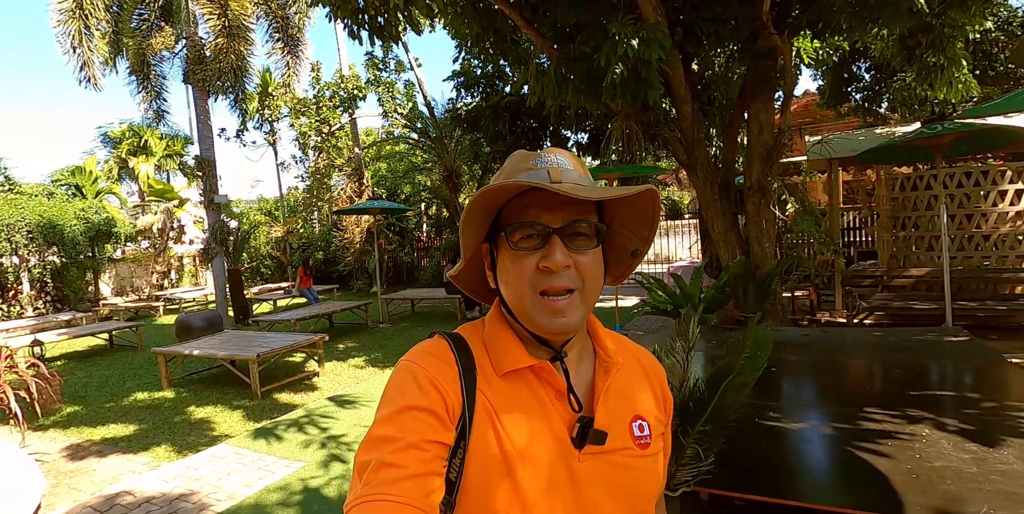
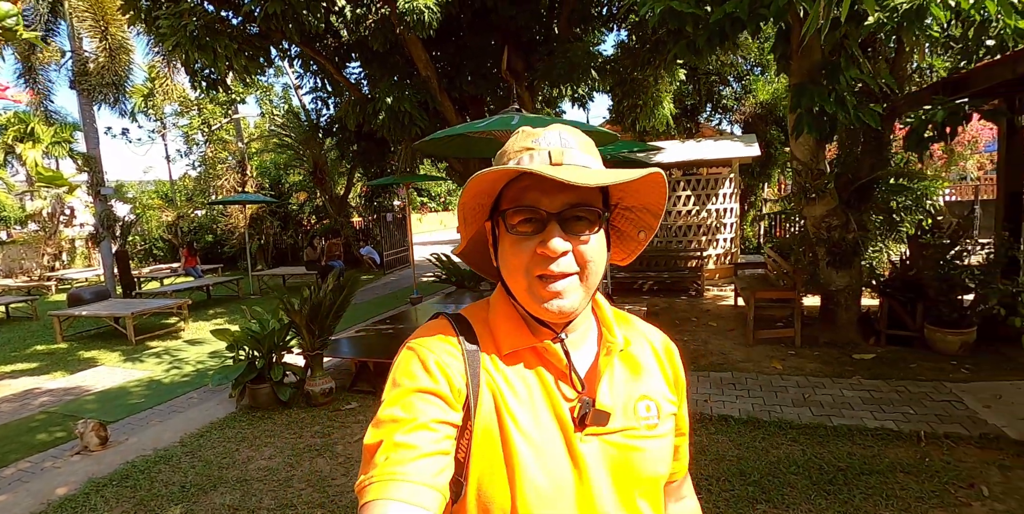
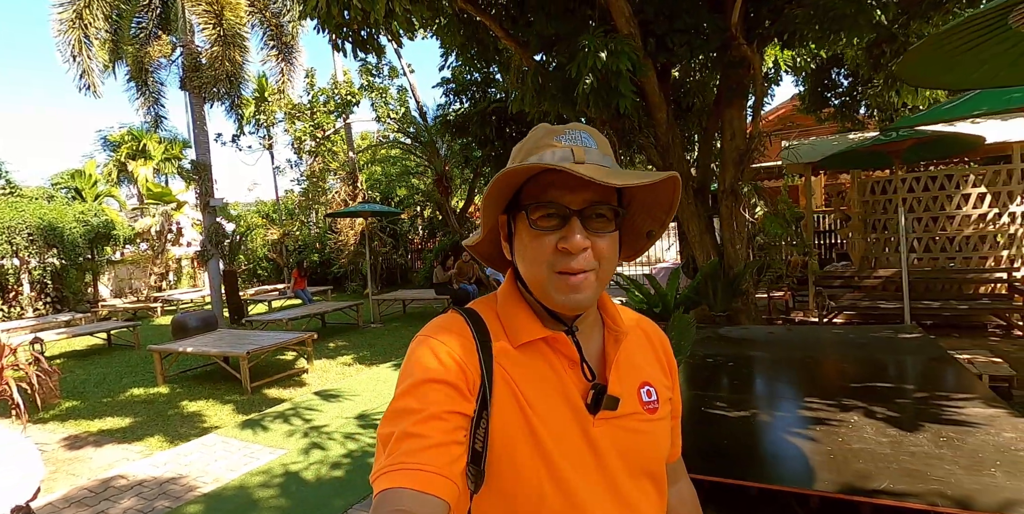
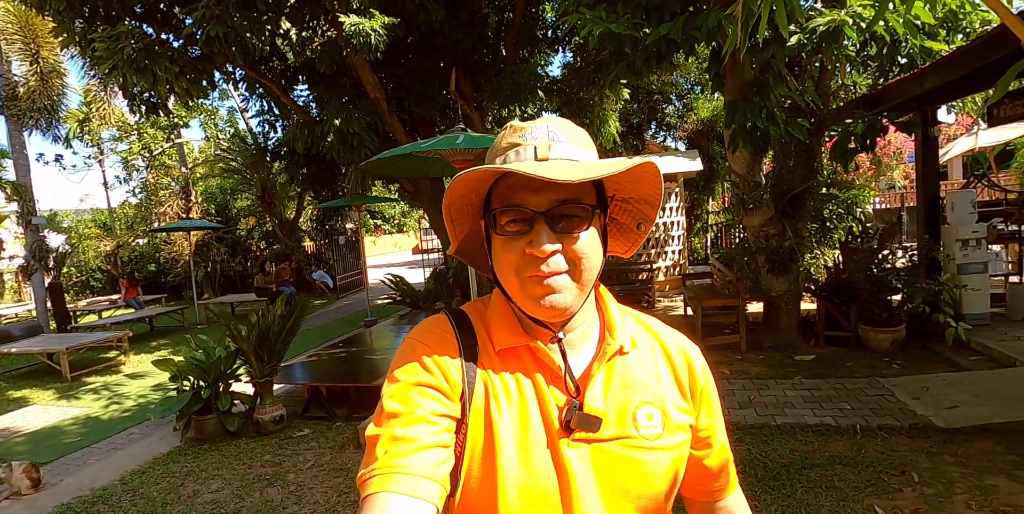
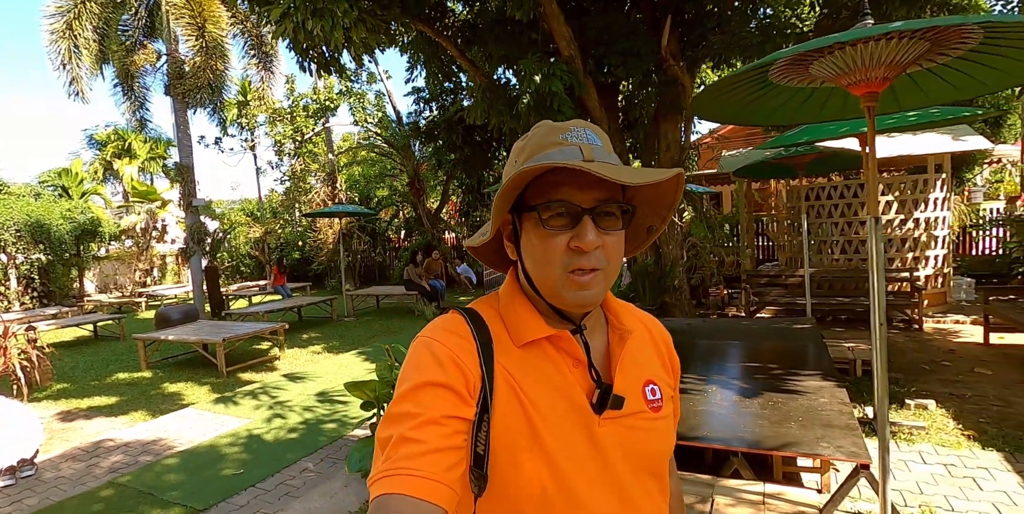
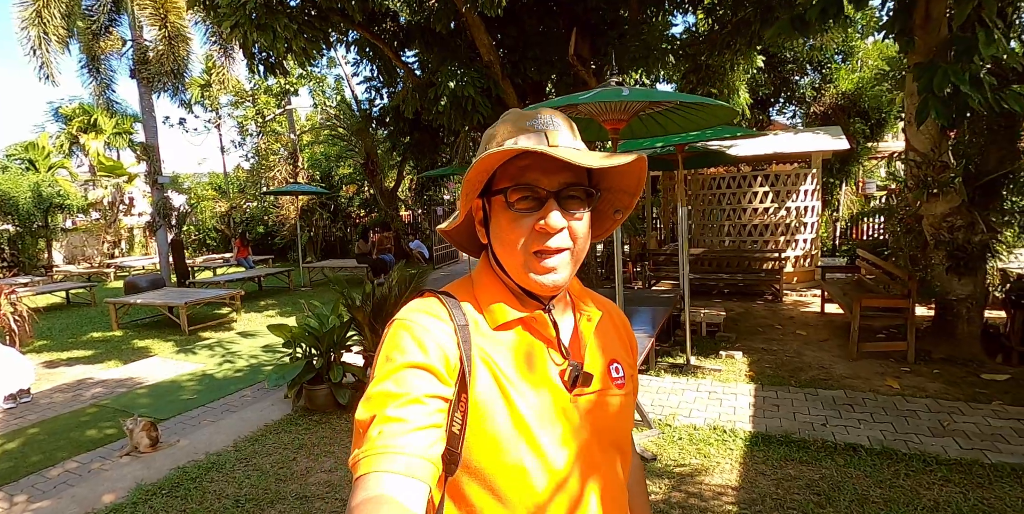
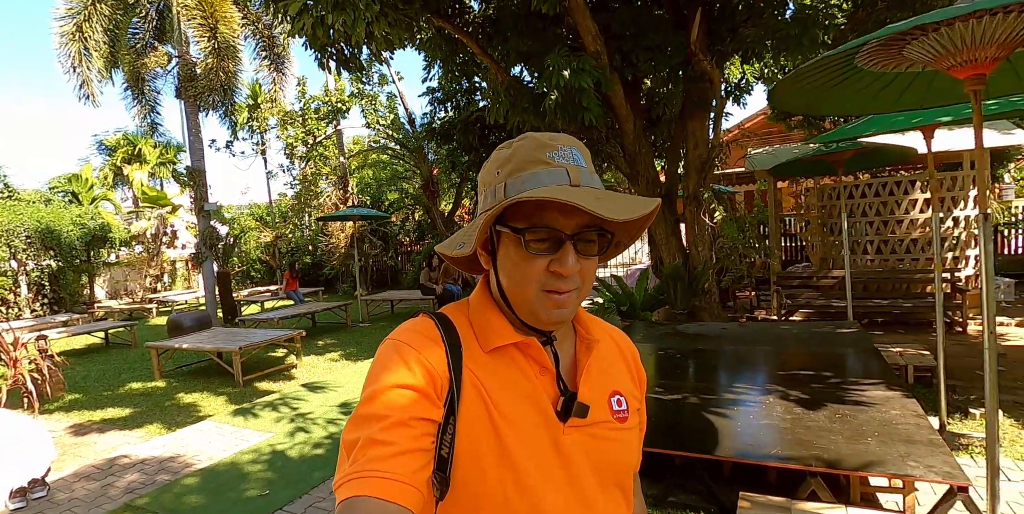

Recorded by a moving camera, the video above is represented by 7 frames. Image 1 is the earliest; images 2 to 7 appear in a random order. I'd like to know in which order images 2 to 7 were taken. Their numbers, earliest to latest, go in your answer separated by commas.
3, 7, 5, 6, 2, 4
